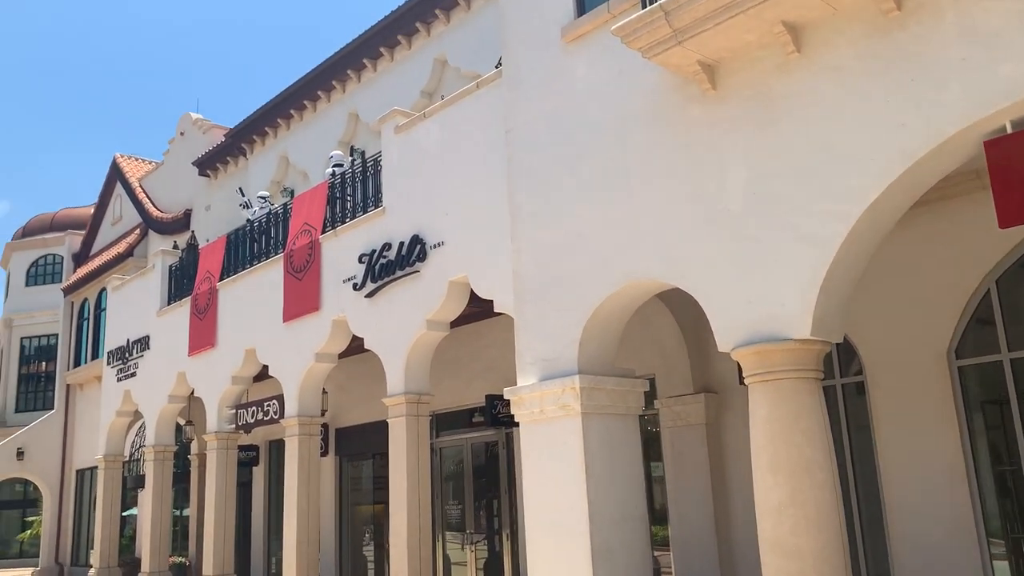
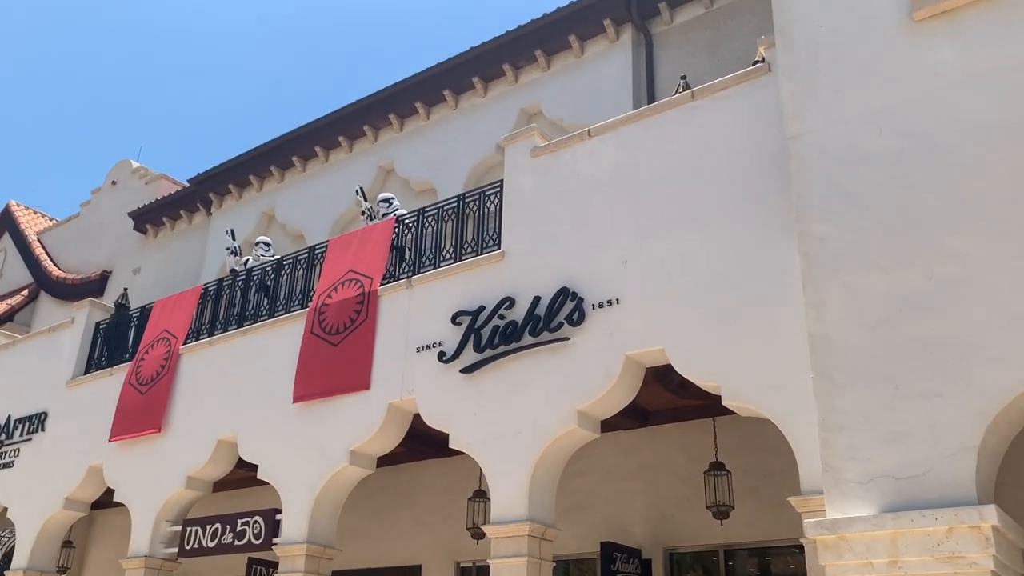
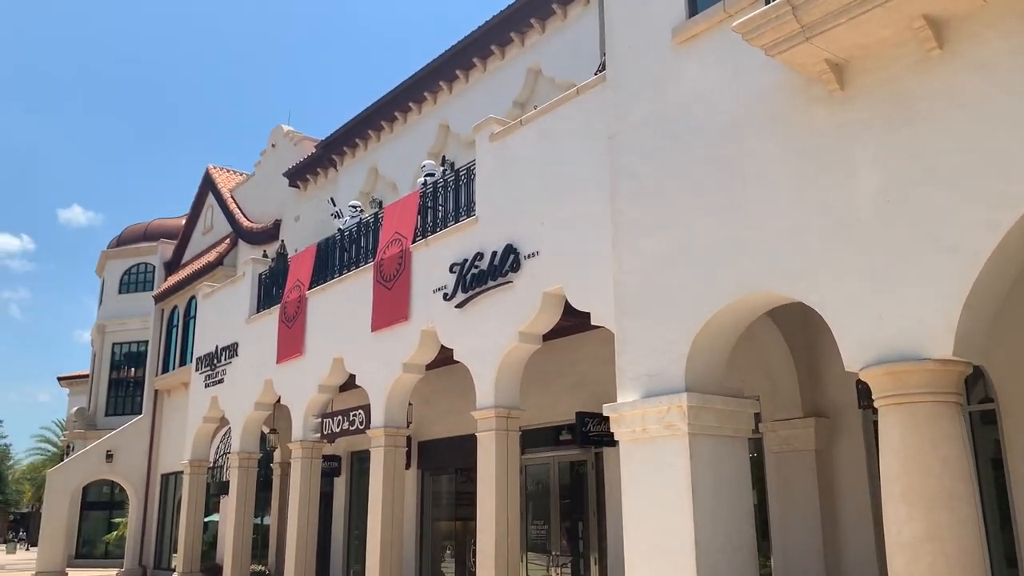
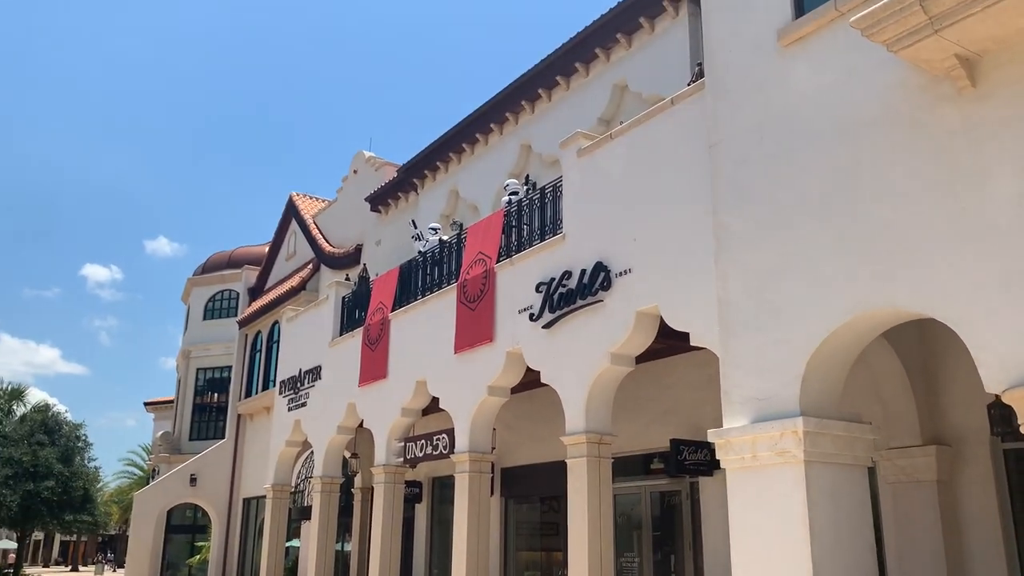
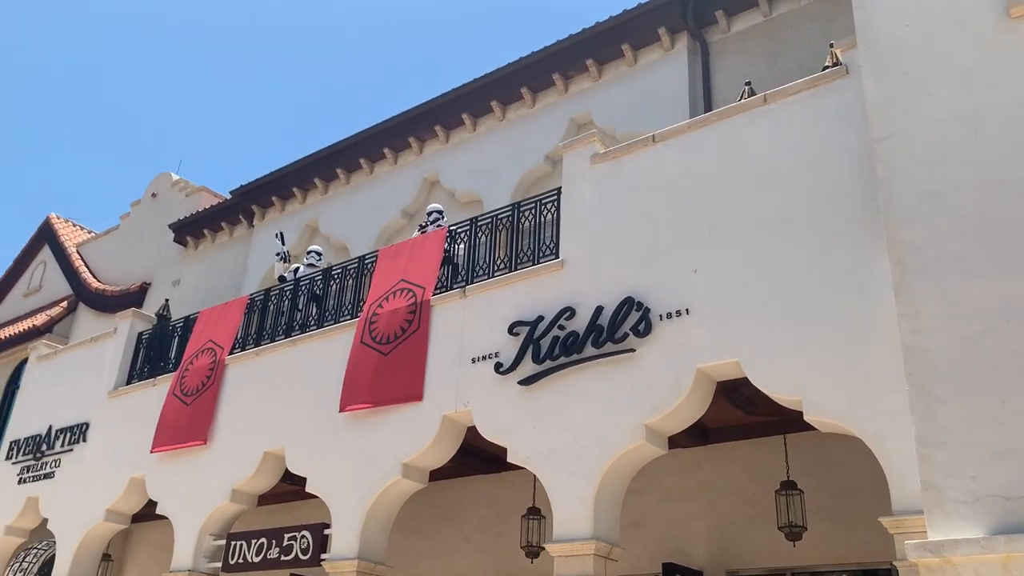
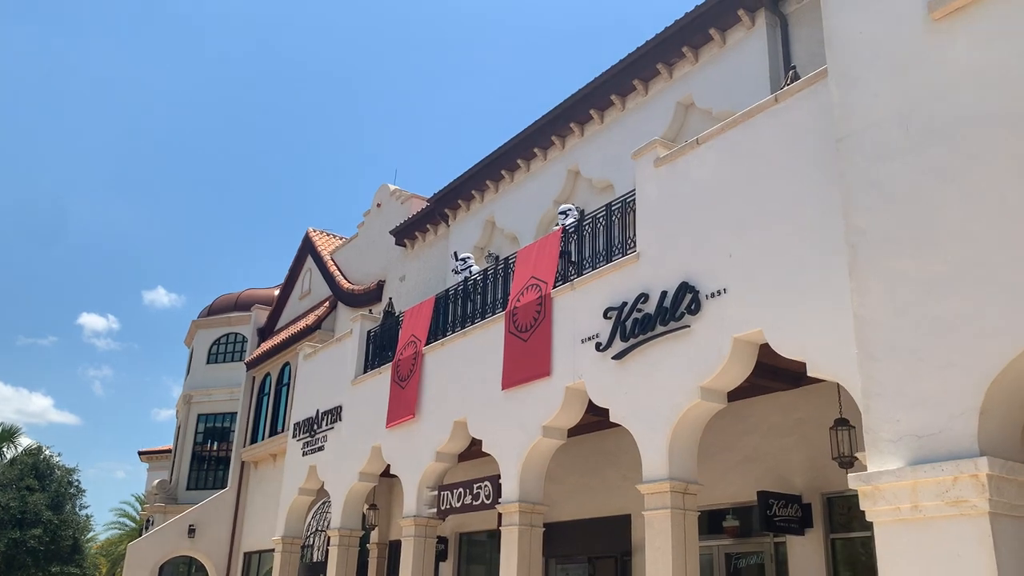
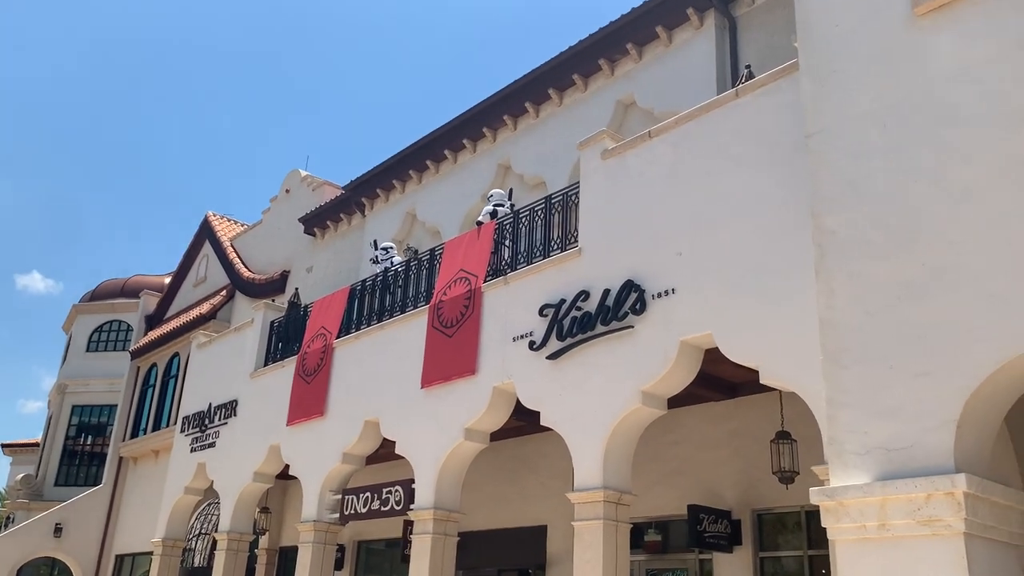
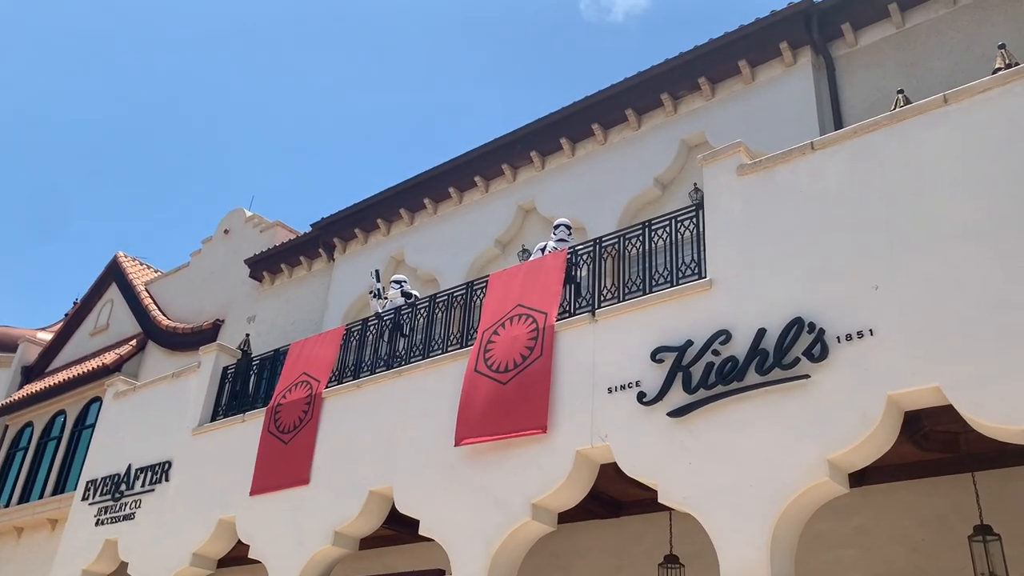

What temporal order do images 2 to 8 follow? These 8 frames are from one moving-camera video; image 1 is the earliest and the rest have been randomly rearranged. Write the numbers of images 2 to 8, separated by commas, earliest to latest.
3, 4, 6, 7, 2, 5, 8
